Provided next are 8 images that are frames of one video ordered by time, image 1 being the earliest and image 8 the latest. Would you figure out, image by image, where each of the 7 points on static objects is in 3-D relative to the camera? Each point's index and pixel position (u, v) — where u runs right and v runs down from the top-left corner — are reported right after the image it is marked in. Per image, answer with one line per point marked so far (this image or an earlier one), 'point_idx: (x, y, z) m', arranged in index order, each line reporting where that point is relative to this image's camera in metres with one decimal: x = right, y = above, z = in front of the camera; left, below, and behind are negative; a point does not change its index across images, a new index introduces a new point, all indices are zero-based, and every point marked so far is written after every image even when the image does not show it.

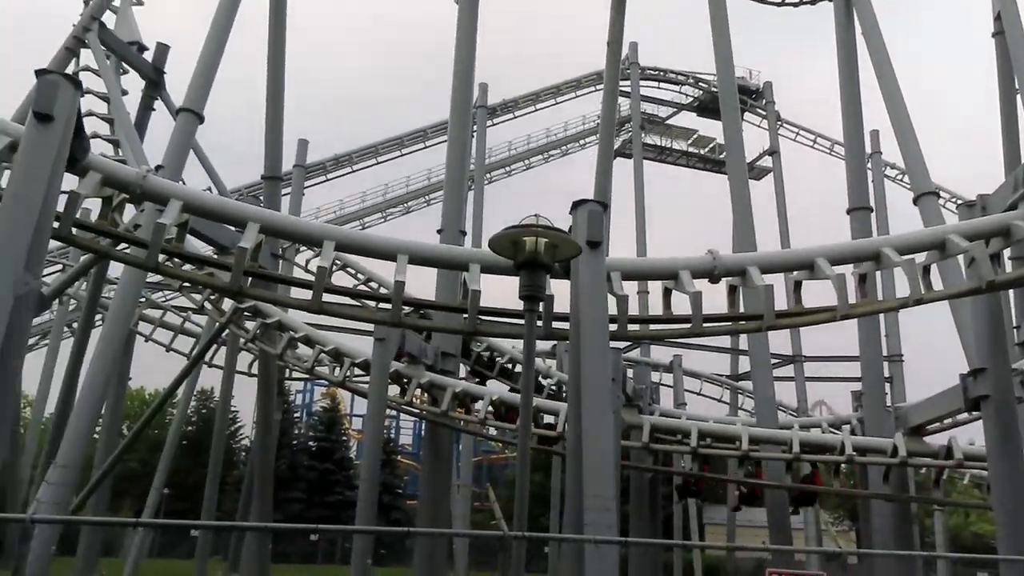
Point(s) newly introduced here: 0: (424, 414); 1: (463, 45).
0: (-1.5, -2.2, +13.9) m
1: (-0.8, +4.0, +12.9) m
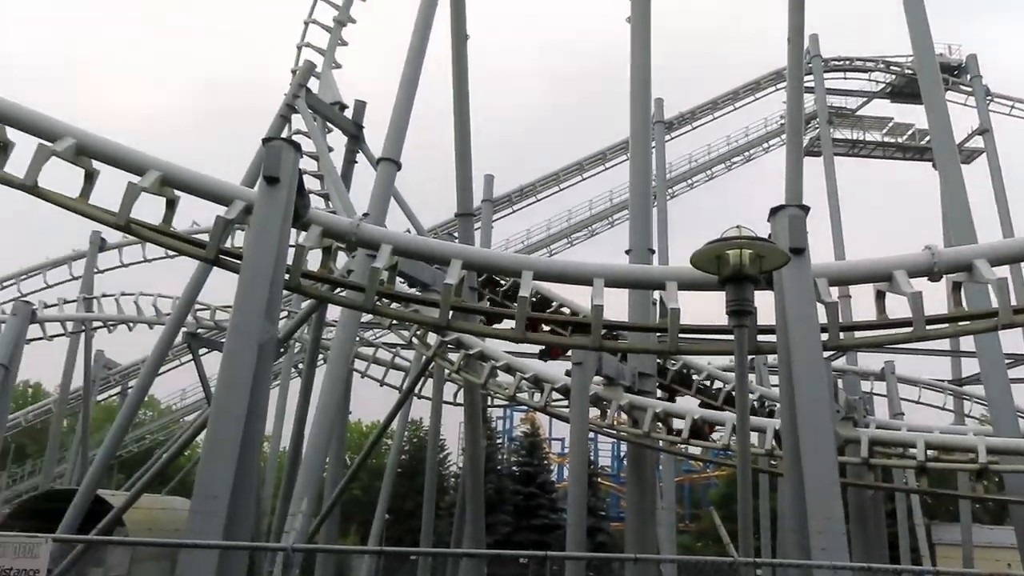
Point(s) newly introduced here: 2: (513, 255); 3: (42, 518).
0: (+2.0, -2.6, +13.8) m
1: (+2.0, +3.6, +12.9) m
2: (0.0, +0.4, +9.8) m
3: (-11.1, -5.4, +18.7) m
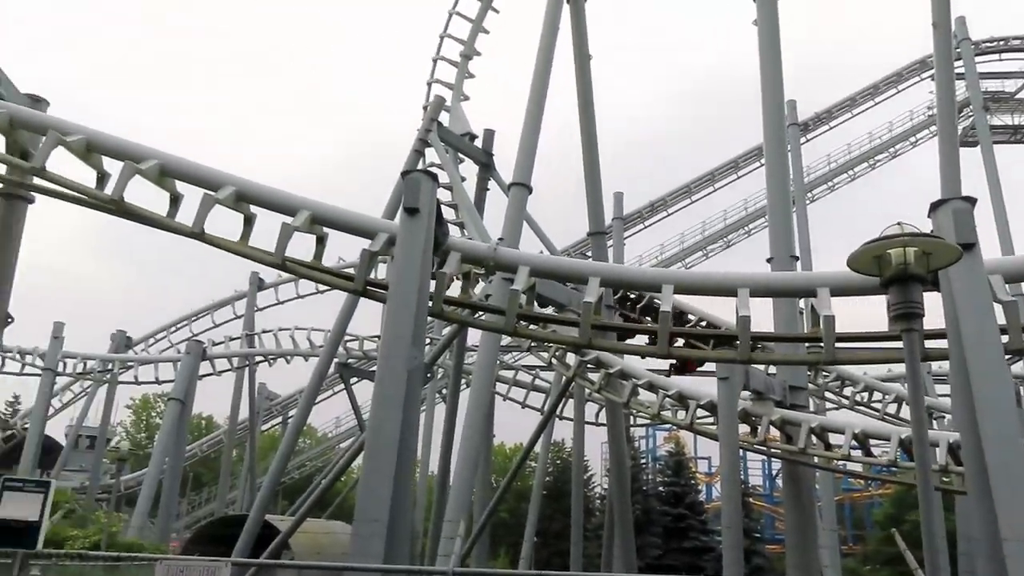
0: (+4.4, -2.7, +13.1) m
1: (+4.0, +3.5, +12.4) m
2: (+1.7, +0.2, +9.6) m
3: (-7.4, -6.4, +20.1) m
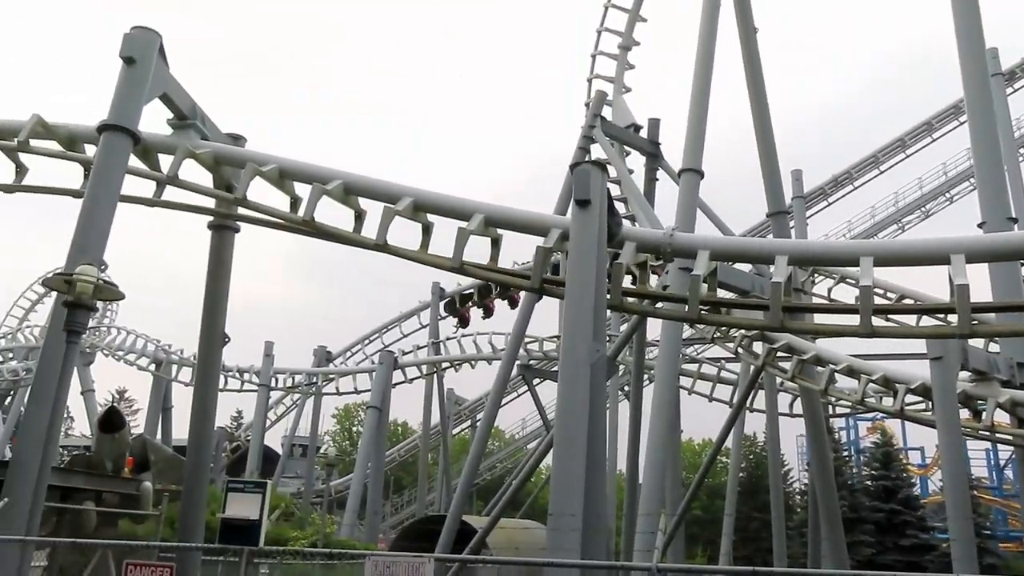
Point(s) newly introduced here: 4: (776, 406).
0: (+7.4, -2.2, +11.7) m
1: (+6.3, +3.9, +11.2) m
2: (+3.7, +0.5, +8.9) m
3: (-2.4, -6.7, +21.1) m
4: (+6.1, -2.7, +18.4) m
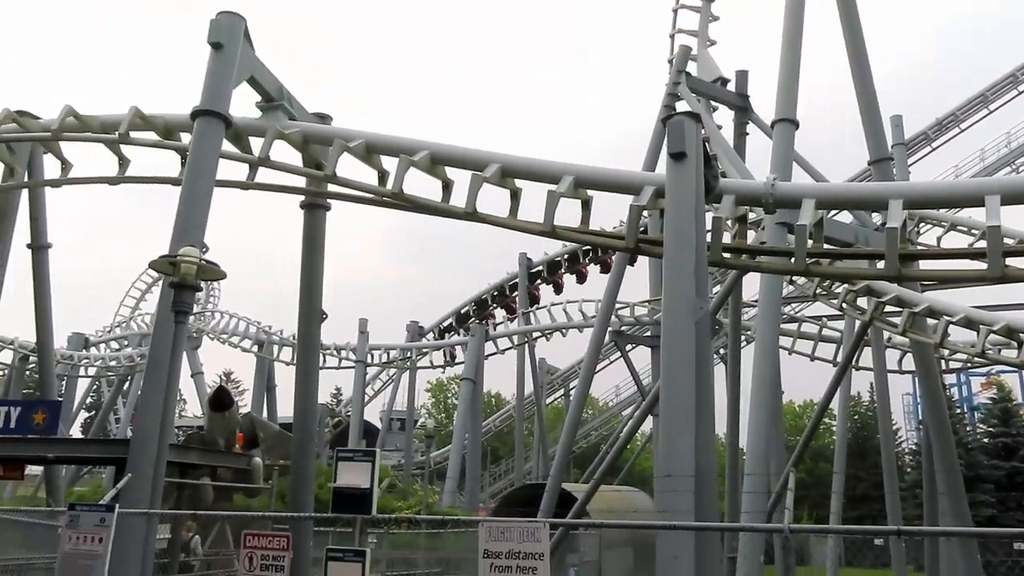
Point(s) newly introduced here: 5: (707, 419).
0: (+8.7, -1.3, +10.8) m
1: (+7.4, +4.7, +10.1) m
2: (+4.7, +1.1, +8.3) m
3: (+0.2, -5.9, +21.2) m
4: (+8.2, -1.7, +17.6) m
5: (+1.6, -1.1, +6.8) m
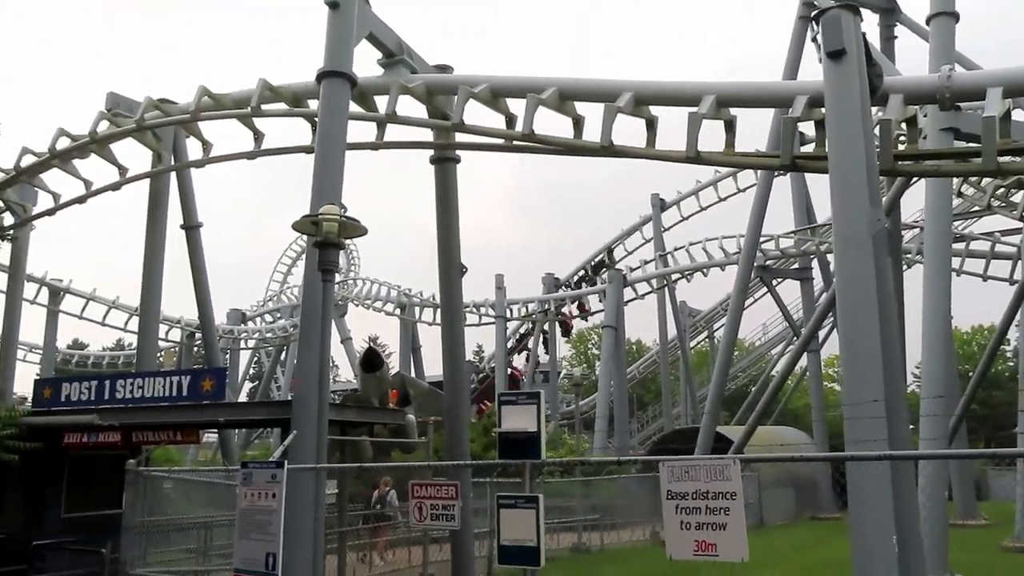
0: (+10.5, +0.1, +8.9) m
1: (+8.5, +6.0, +8.2) m
2: (+5.9, +2.1, +7.0) m
3: (+4.2, -4.4, +20.9) m
4: (+11.1, +0.2, +15.7) m
5: (+2.9, -0.4, +6.2) m
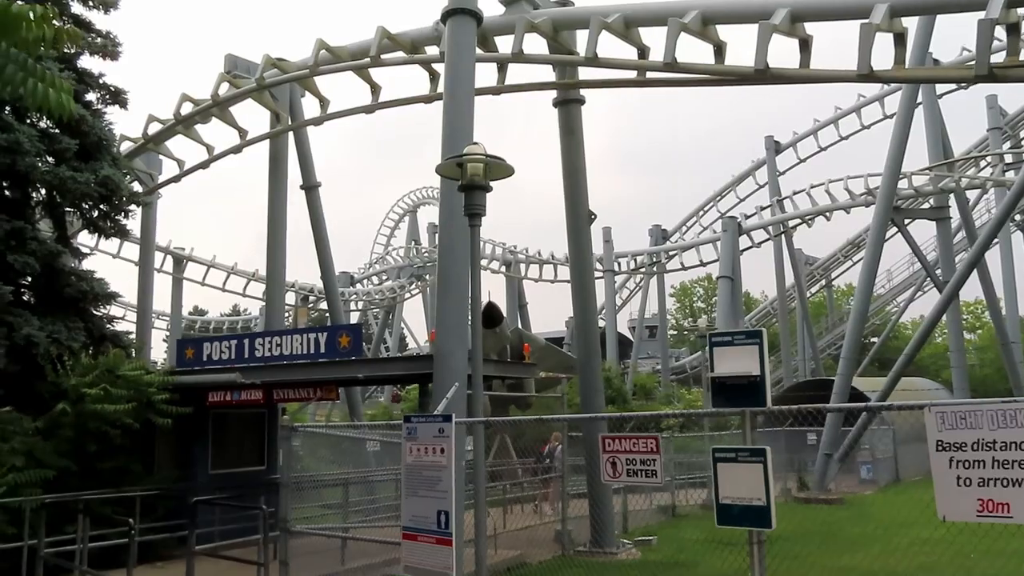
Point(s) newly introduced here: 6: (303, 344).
0: (+11.9, +1.0, +7.1) m
1: (+9.6, +6.8, +6.3) m
2: (+7.0, +2.7, +5.7) m
3: (+7.2, -3.0, +20.0) m
4: (+13.3, +1.5, +13.8) m
5: (+4.0, +0.1, +5.3) m
6: (-2.3, -0.6, +8.7) m
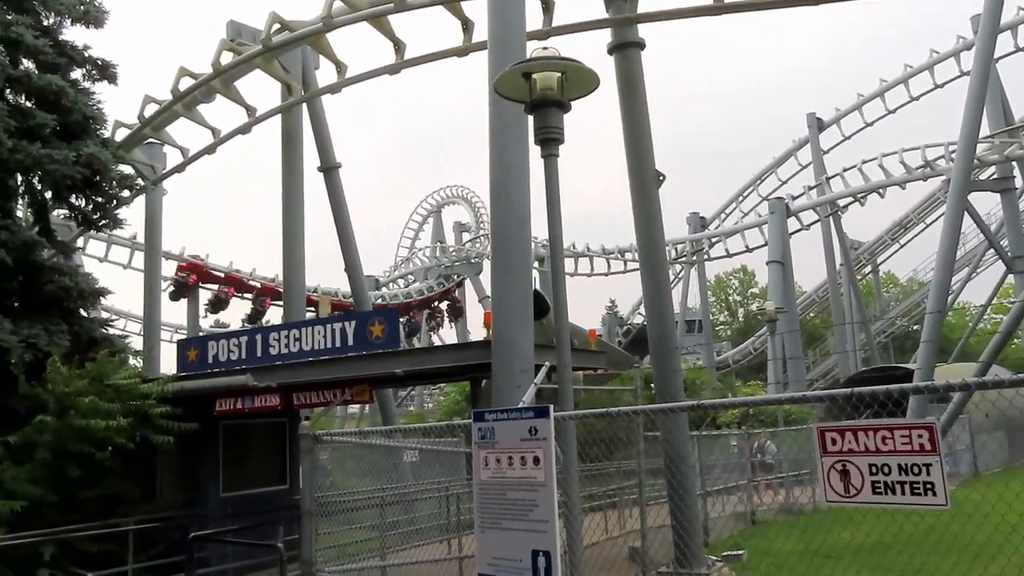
0: (+12.3, +1.7, +5.4) m
1: (+9.8, +7.4, +4.7) m
2: (+7.4, +3.2, +4.1) m
3: (+8.1, -2.6, +18.3) m
4: (+13.9, +2.2, +12.0) m
5: (+4.5, +0.5, +3.8) m
6: (-1.7, -0.5, +7.4) m
